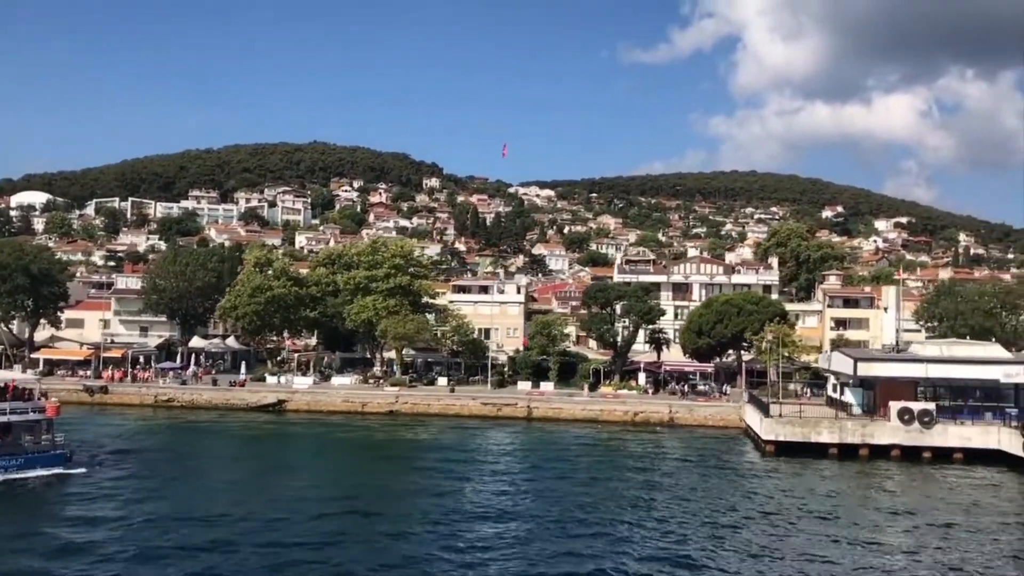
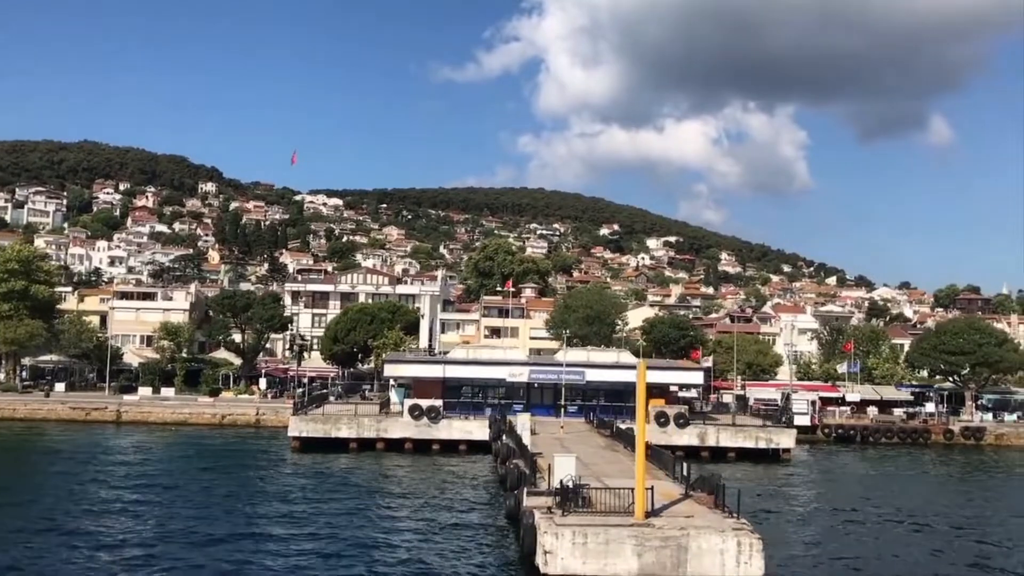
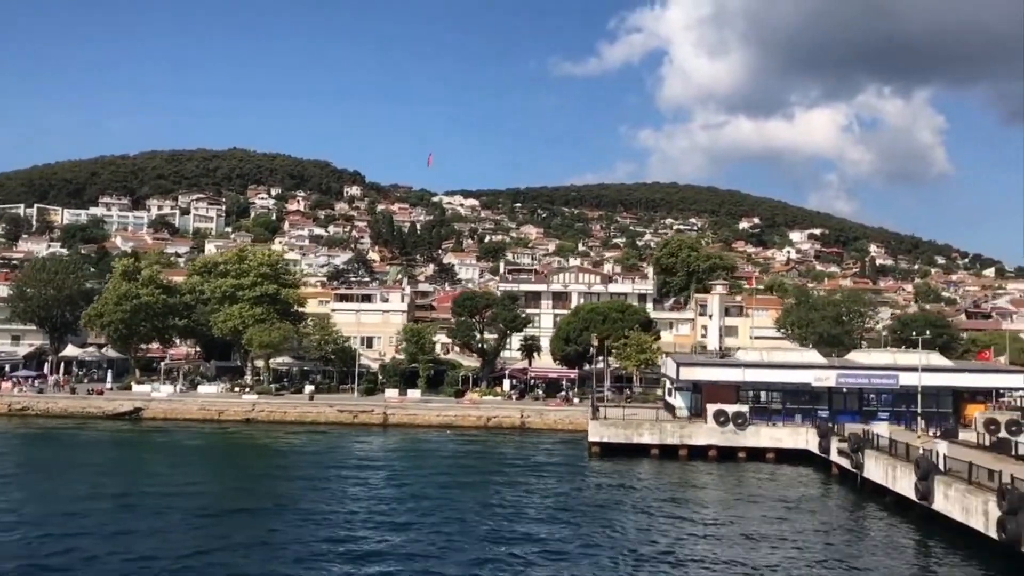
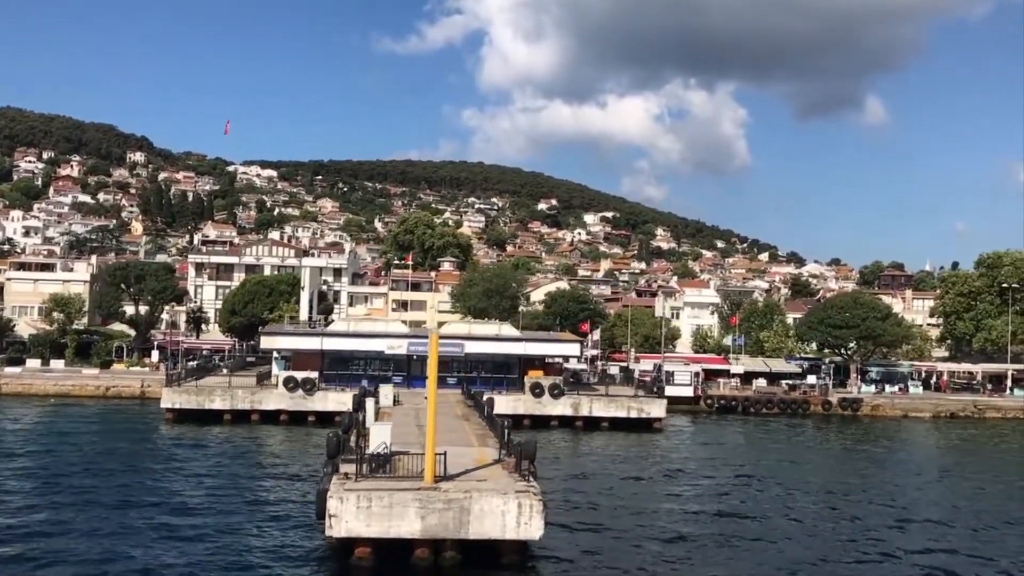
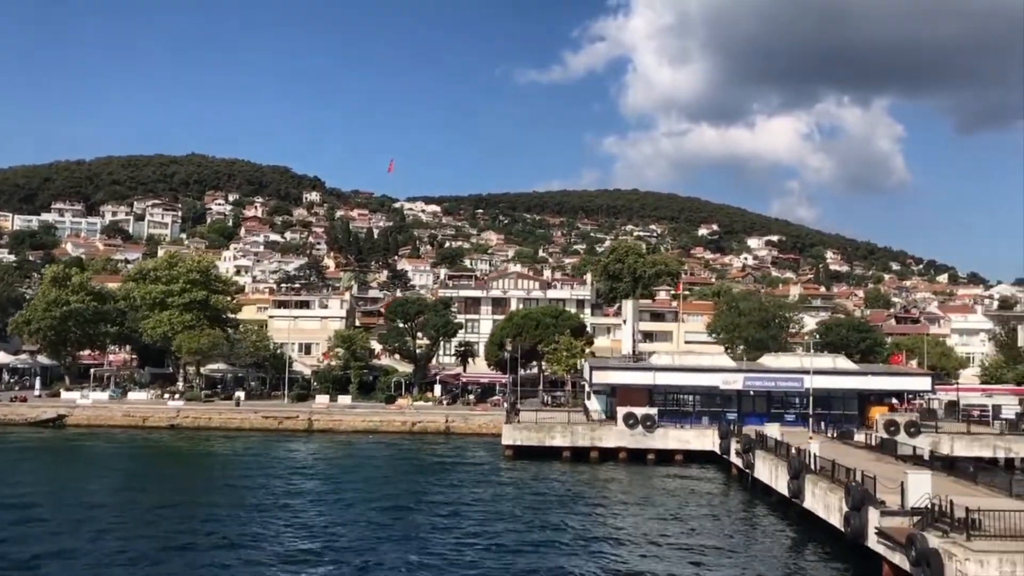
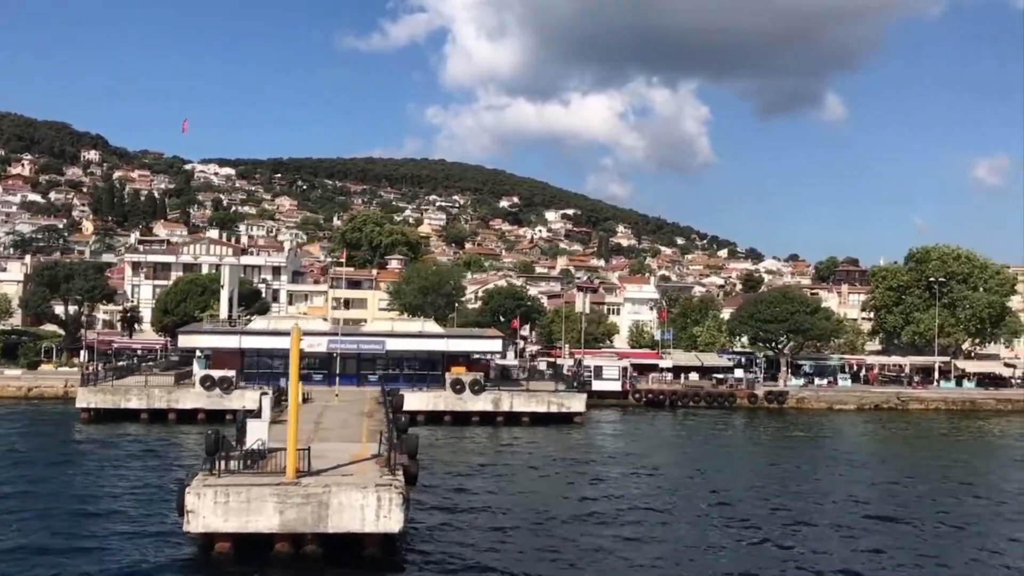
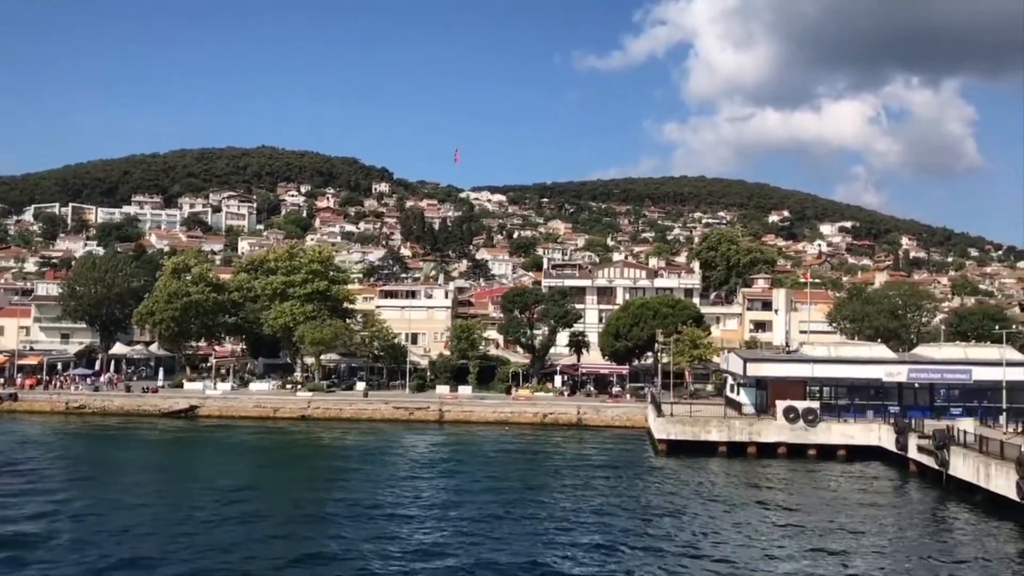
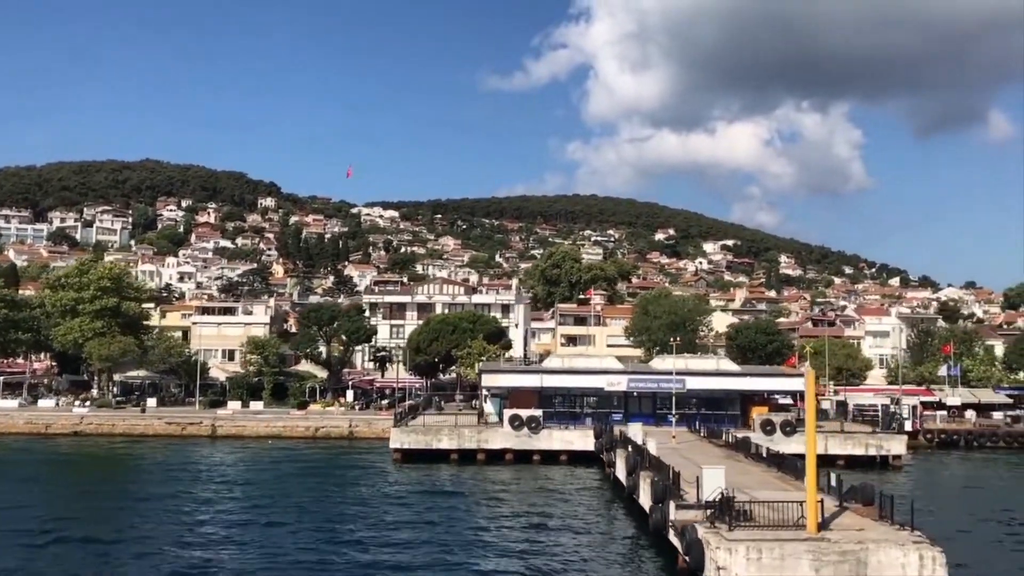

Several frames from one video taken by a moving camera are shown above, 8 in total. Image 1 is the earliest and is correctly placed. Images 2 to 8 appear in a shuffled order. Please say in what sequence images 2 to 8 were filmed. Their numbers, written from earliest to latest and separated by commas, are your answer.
7, 3, 5, 8, 2, 4, 6
